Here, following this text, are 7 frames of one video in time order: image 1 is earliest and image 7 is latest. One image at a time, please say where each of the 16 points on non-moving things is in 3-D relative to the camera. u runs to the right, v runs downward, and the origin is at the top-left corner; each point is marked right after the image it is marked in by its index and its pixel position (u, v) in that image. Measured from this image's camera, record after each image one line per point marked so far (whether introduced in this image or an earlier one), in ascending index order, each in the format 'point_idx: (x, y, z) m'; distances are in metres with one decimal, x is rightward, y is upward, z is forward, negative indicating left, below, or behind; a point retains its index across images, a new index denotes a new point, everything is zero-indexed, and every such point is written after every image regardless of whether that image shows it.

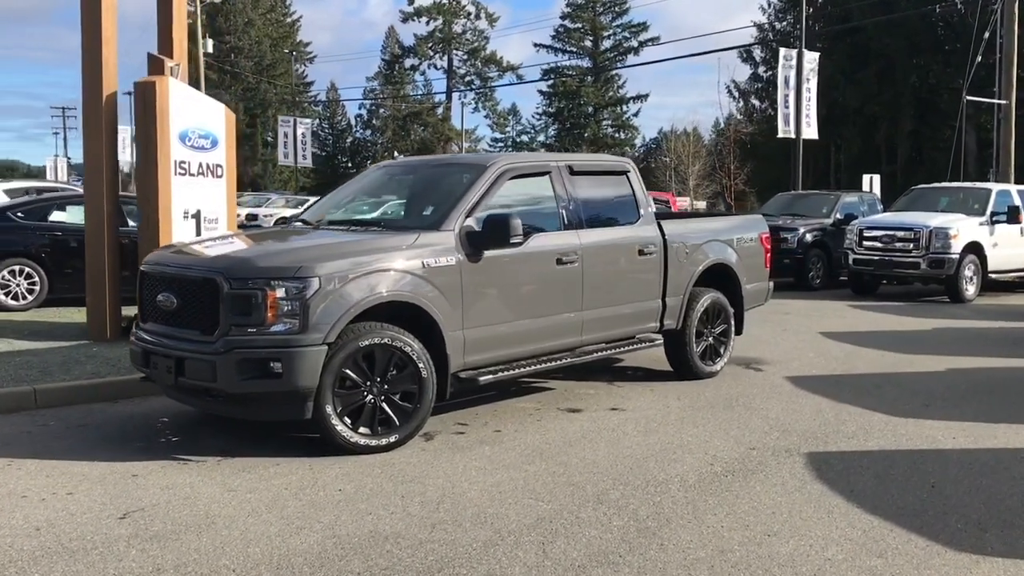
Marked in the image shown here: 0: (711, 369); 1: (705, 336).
0: (+1.7, -0.7, +8.4) m
1: (+1.7, -0.4, +8.4) m
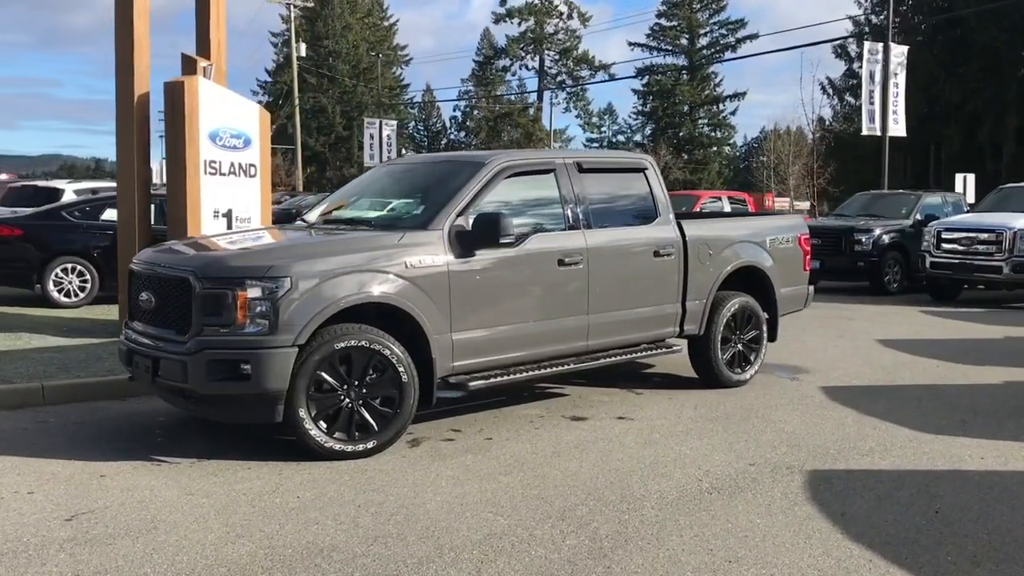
0: (+1.8, -0.7, +8.0) m
1: (+1.8, -0.5, +8.0) m
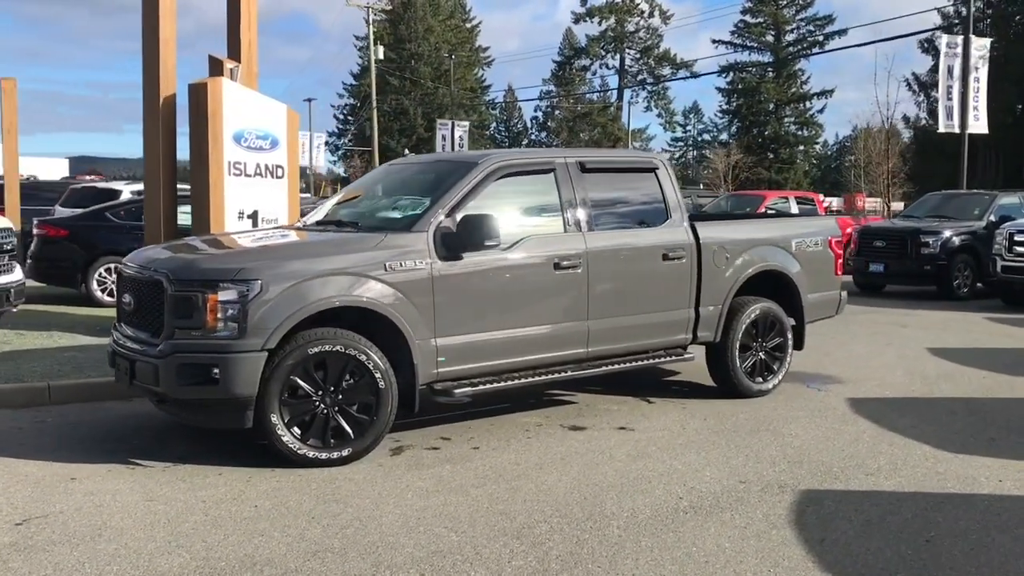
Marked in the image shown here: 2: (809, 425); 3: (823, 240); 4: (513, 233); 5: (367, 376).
0: (+1.9, -0.8, +7.6) m
1: (+1.9, -0.5, +7.6) m
2: (+2.0, -0.9, +6.7) m
3: (+2.5, +0.4, +8.1) m
4: (-0.1, +0.3, +6.3) m
5: (-0.8, -0.5, +5.6) m
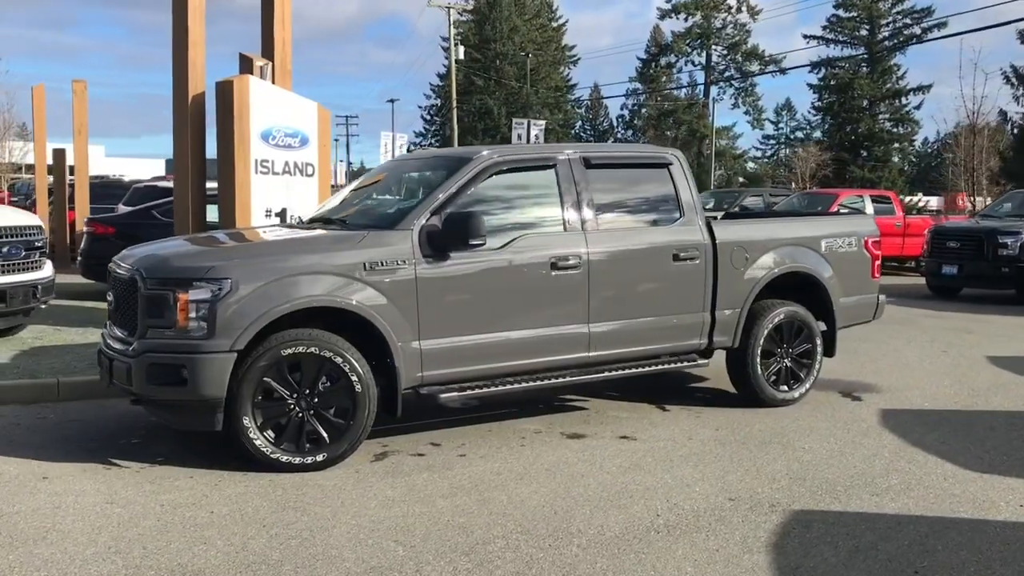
0: (+2.0, -0.8, +7.2) m
1: (+1.9, -0.5, +7.2) m
2: (+2.0, -1.0, +6.3) m
3: (+2.7, +0.4, +7.6) m
4: (-0.1, +0.3, +6.1) m
5: (-0.9, -0.5, +5.4) m
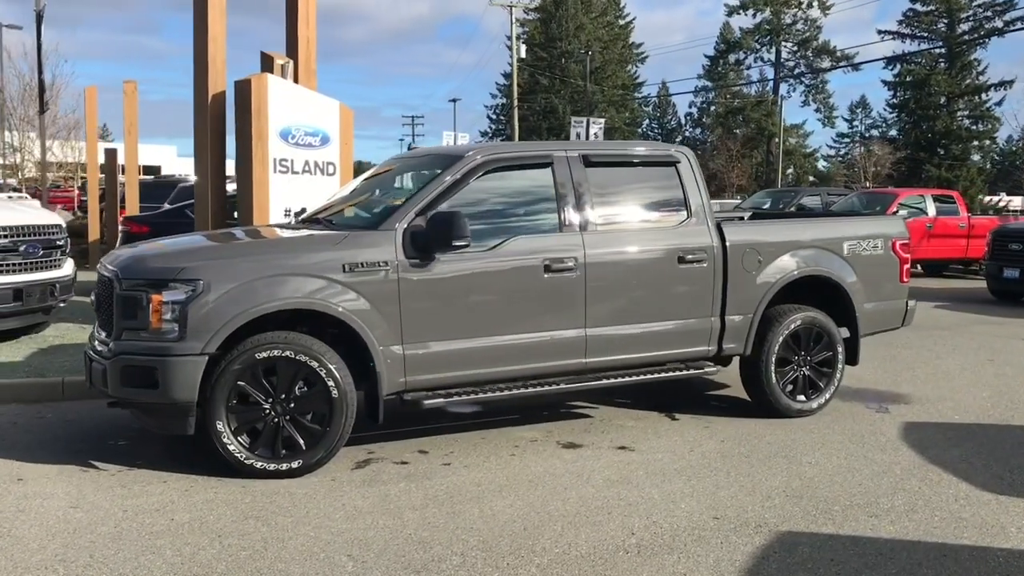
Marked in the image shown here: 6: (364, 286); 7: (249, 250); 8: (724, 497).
0: (+2.0, -0.8, +6.8) m
1: (+2.0, -0.5, +6.8) m
2: (+2.0, -1.0, +5.9) m
3: (+2.7, +0.3, +7.2) m
4: (-0.2, +0.3, +5.8) m
5: (-1.0, -0.5, +5.3) m
6: (-0.8, 0.0, +5.4) m
7: (-1.4, +0.2, +5.3) m
8: (+1.1, -1.1, +5.0) m
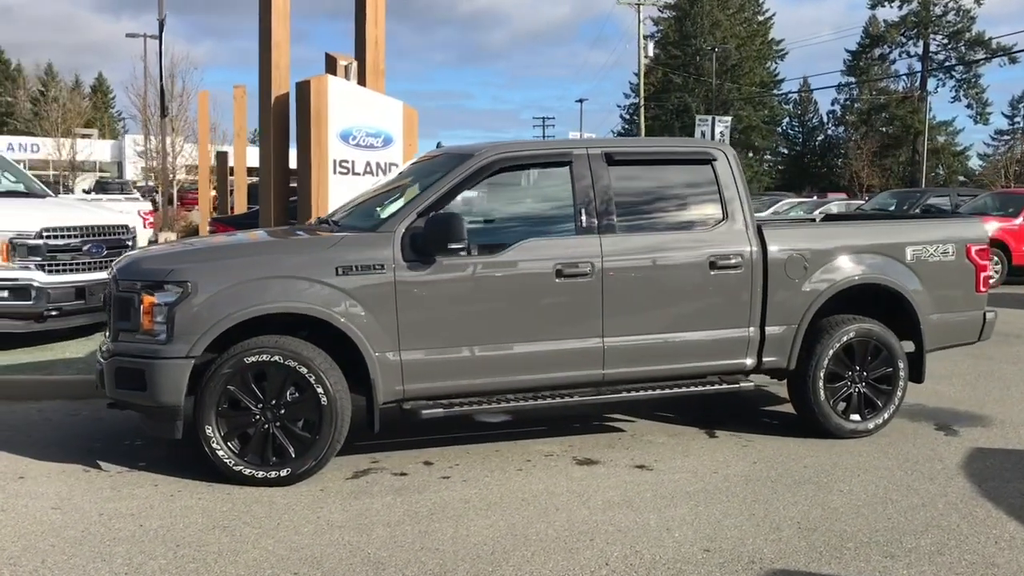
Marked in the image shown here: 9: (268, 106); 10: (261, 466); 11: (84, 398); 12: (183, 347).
0: (+2.2, -0.9, +6.2) m
1: (+2.1, -0.6, +6.3) m
2: (+2.0, -1.0, +5.4) m
3: (+2.9, +0.3, +6.5) m
4: (-0.1, +0.3, +5.6) m
5: (-1.0, -0.5, +5.1) m
6: (-0.8, 0.0, +5.2) m
7: (-1.4, +0.2, +5.2) m
8: (+1.0, -1.1, +4.6) m
9: (-2.3, +1.7, +9.3) m
10: (-1.3, -0.9, +5.1) m
11: (-3.1, -0.8, +7.2) m
12: (-1.6, -0.3, +5.0) m
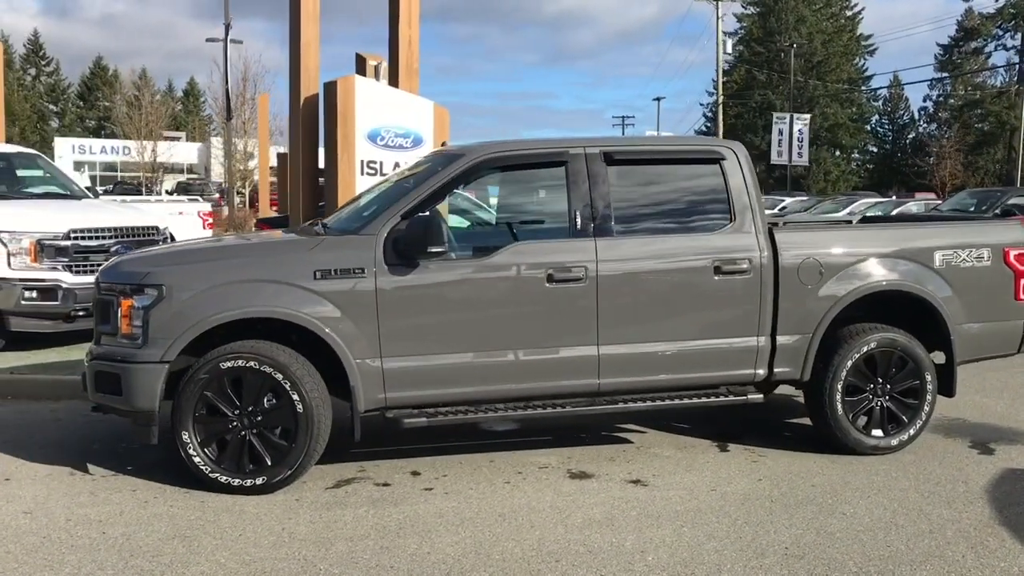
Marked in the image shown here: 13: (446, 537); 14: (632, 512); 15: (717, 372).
0: (+2.2, -0.9, +5.8) m
1: (+2.1, -0.6, +5.9) m
2: (+1.9, -1.1, +5.0) m
3: (+3.0, +0.2, +6.0) m
4: (-0.1, +0.3, +5.3) m
5: (-1.1, -0.6, +5.0) m
6: (-0.9, 0.0, +5.1) m
7: (-1.5, +0.2, +5.1) m
8: (+0.8, -1.1, +4.3) m
9: (-2.0, +1.7, +9.3) m
10: (-1.4, -0.9, +5.0) m
11: (-3.0, -0.8, +7.2) m
12: (-1.7, -0.3, +4.9) m
13: (-0.3, -1.1, +4.4) m
14: (+0.6, -1.1, +4.8) m
15: (+1.2, -0.5, +5.6) m
